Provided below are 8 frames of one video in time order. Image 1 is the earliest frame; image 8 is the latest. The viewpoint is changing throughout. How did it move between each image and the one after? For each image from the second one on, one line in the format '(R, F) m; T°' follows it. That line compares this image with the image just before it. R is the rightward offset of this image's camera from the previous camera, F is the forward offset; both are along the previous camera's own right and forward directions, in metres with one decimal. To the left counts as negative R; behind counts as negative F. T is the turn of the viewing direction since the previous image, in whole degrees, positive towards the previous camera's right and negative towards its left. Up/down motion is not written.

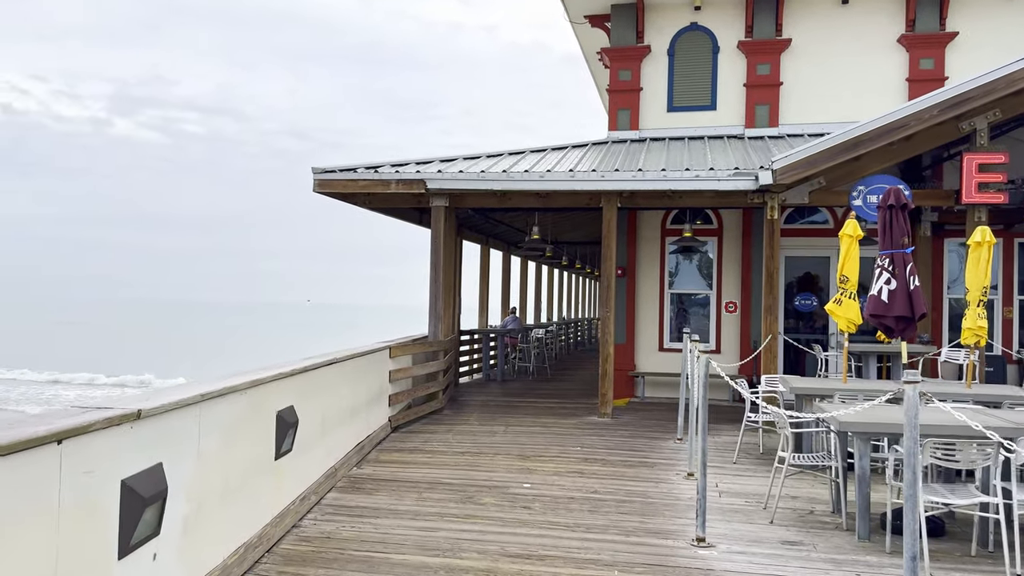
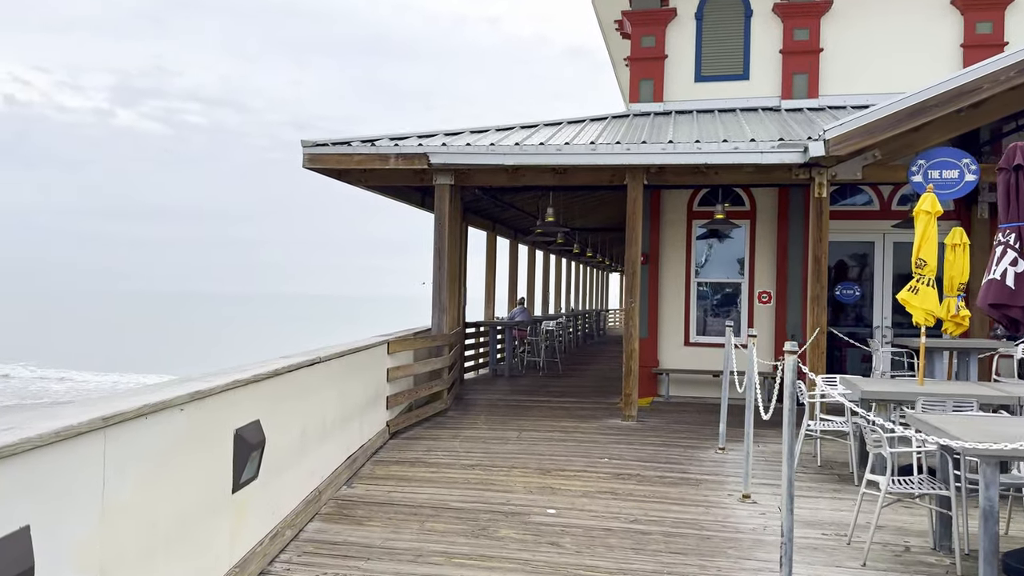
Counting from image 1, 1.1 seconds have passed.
(-0.1, +0.9) m; 0°
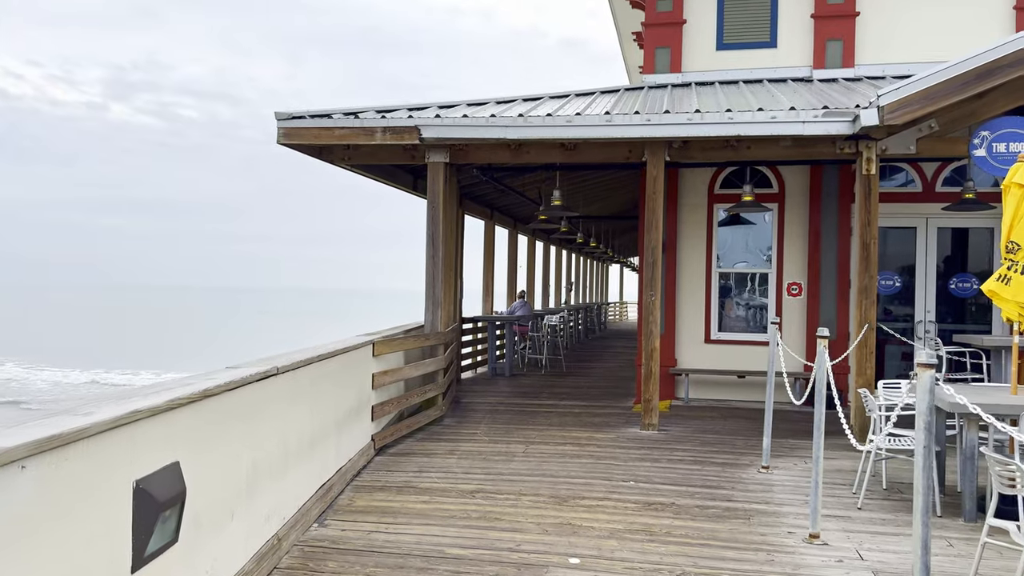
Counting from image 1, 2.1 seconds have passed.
(-0.1, +0.9) m; 0°
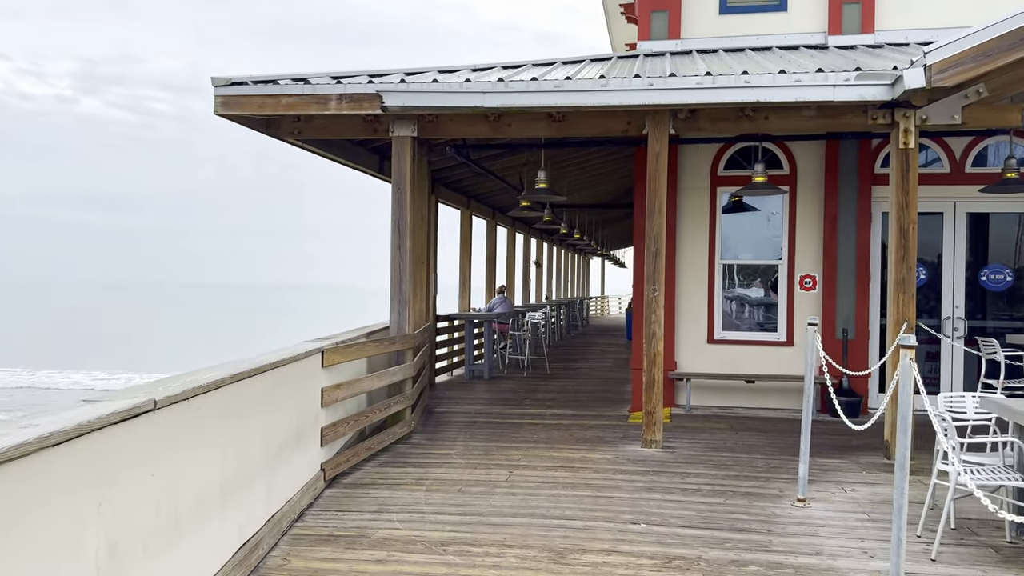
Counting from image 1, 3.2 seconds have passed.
(0.0, +1.0) m; +2°
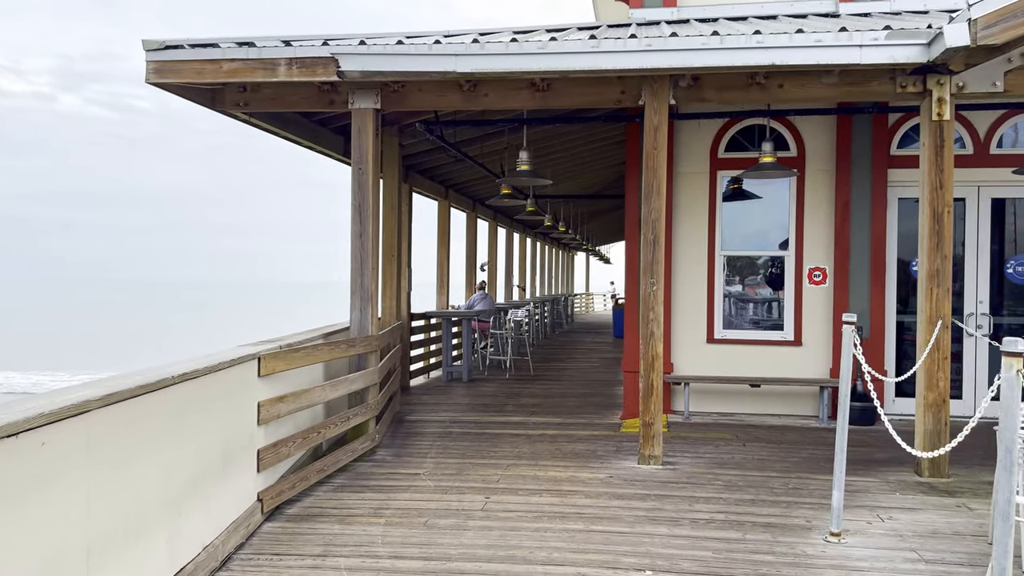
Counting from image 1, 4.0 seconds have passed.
(0.0, +0.7) m; +1°
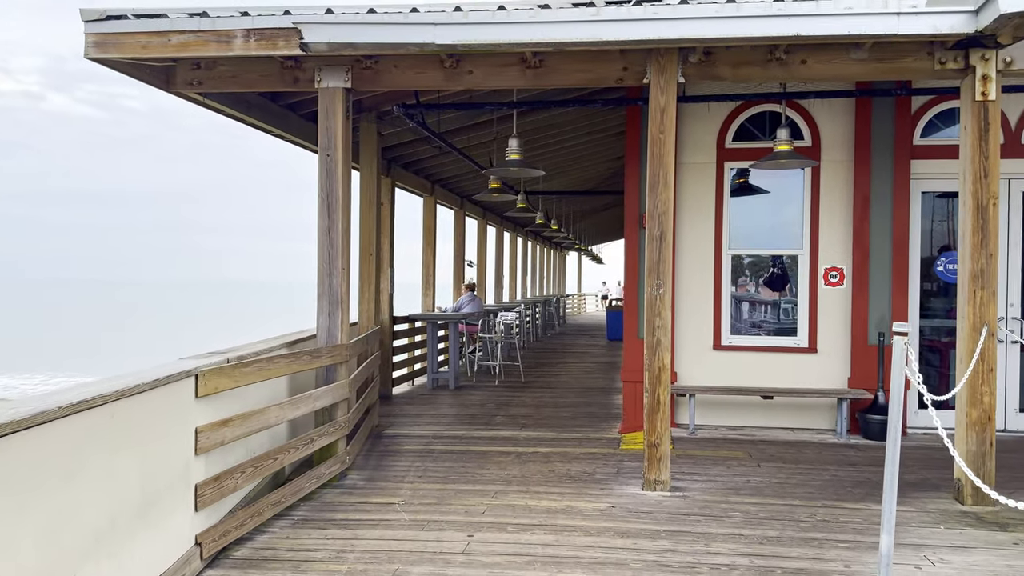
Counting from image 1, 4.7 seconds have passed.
(0.0, +0.6) m; +1°
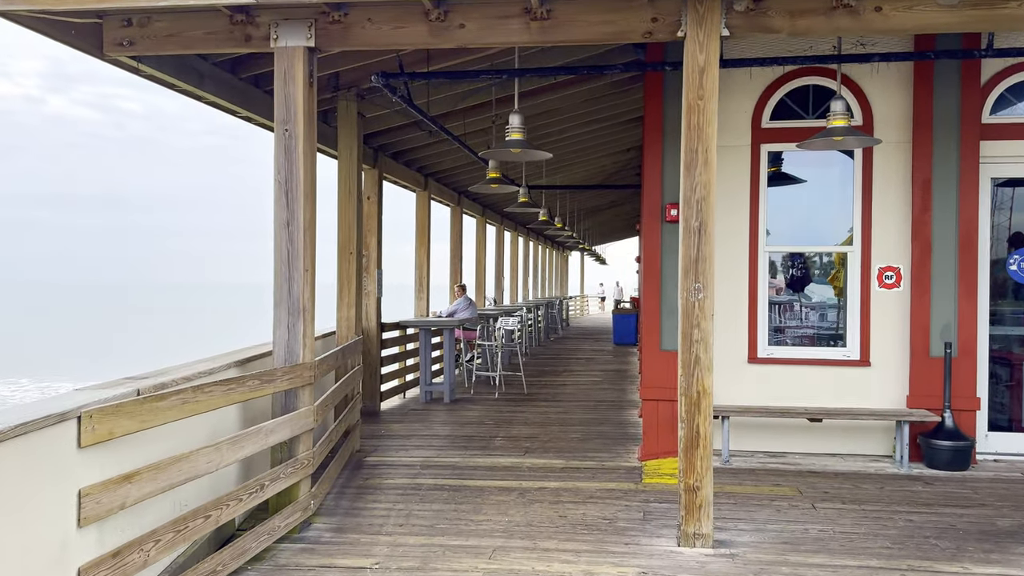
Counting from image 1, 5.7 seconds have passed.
(0.0, +0.9) m; 0°
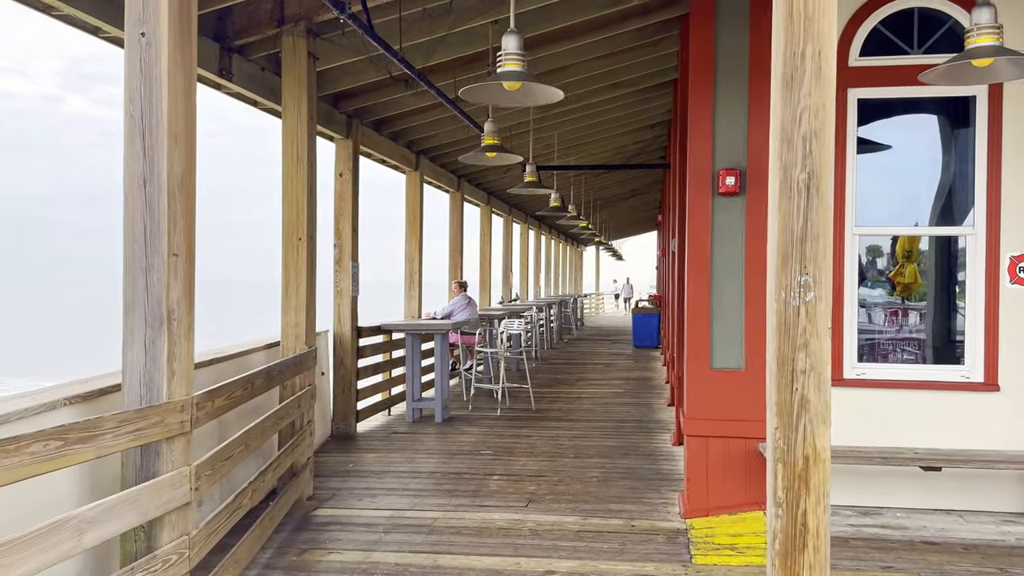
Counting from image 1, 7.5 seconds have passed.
(+0.1, +1.4) m; -1°
